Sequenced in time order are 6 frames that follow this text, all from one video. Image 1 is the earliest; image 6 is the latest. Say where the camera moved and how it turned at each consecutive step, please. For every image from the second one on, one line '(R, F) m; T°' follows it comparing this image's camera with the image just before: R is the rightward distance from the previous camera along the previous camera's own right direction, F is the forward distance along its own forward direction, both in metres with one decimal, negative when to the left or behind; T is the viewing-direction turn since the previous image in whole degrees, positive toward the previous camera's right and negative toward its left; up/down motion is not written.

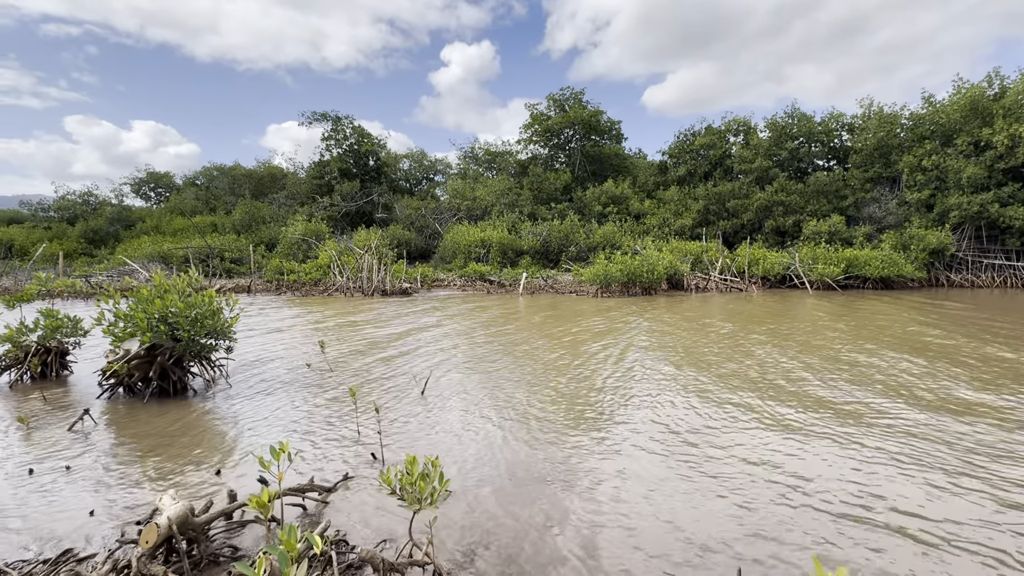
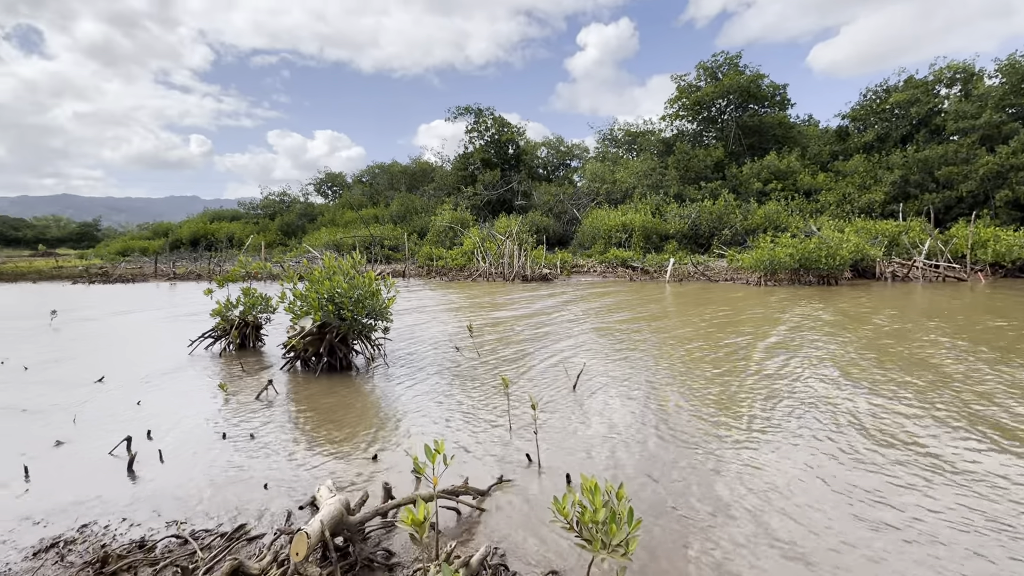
(-0.4, +0.7) m; -16°
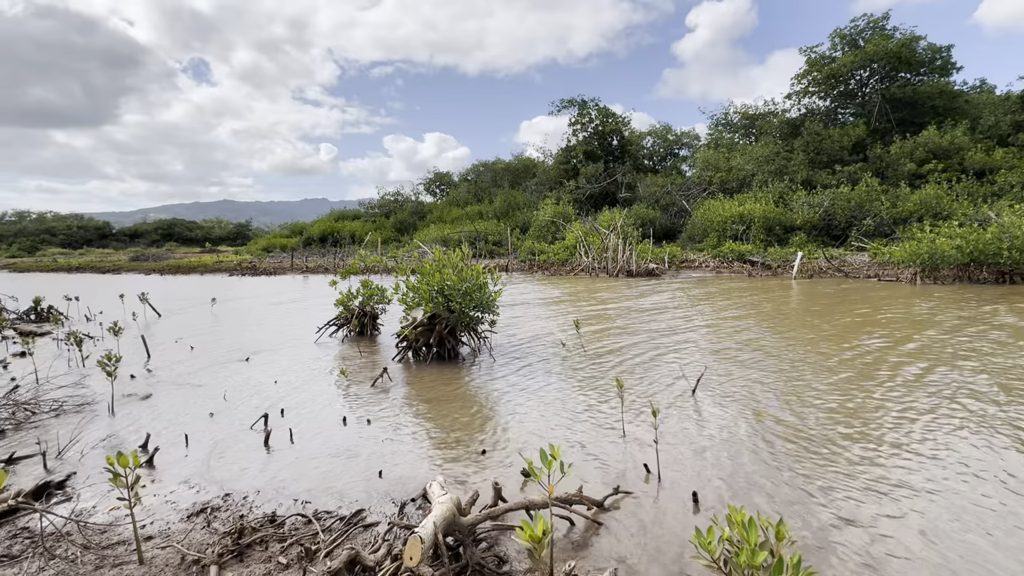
(-0.1, +0.3) m; -12°
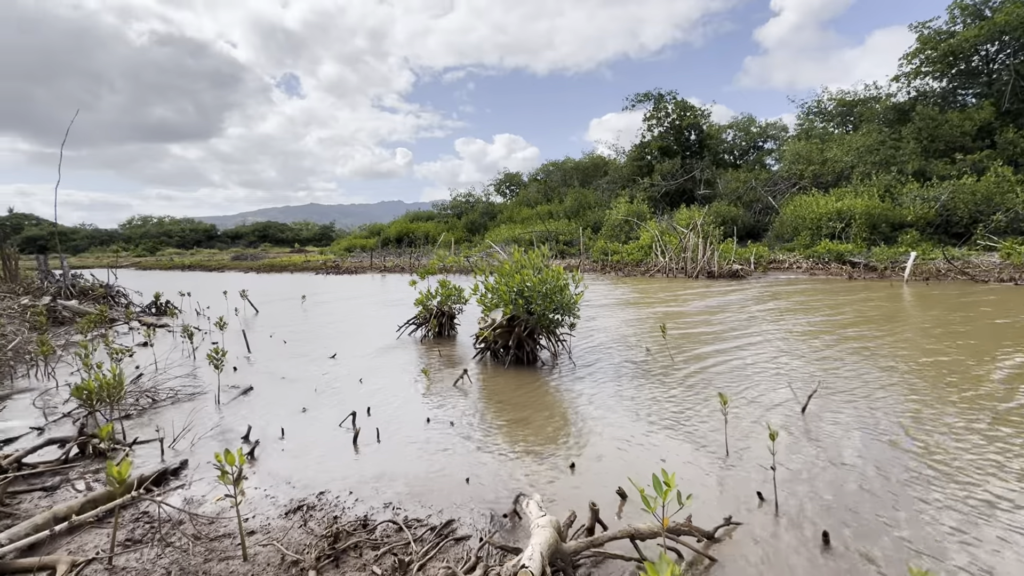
(-0.2, +0.2) m; -8°
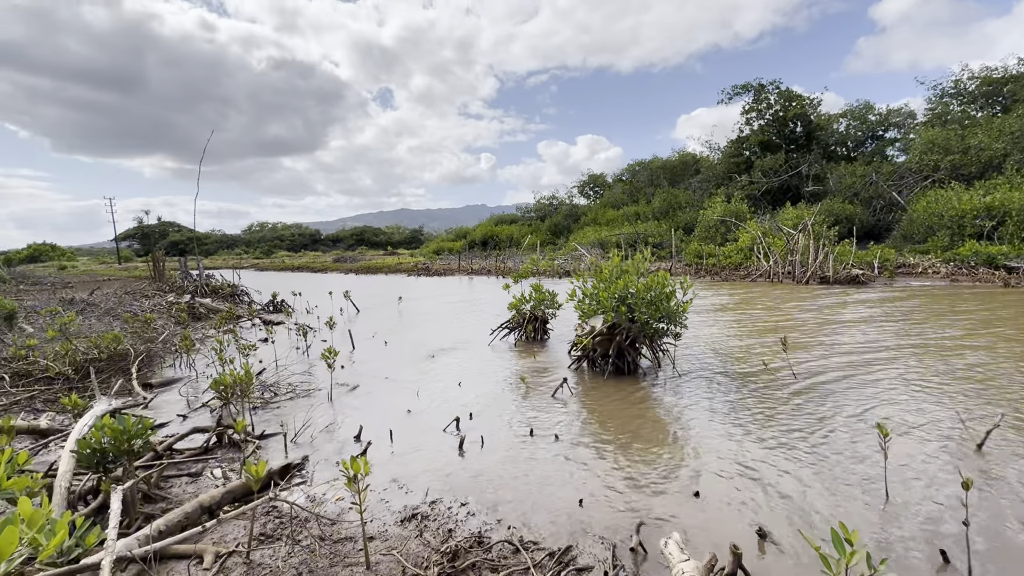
(-0.3, +0.2) m; -10°
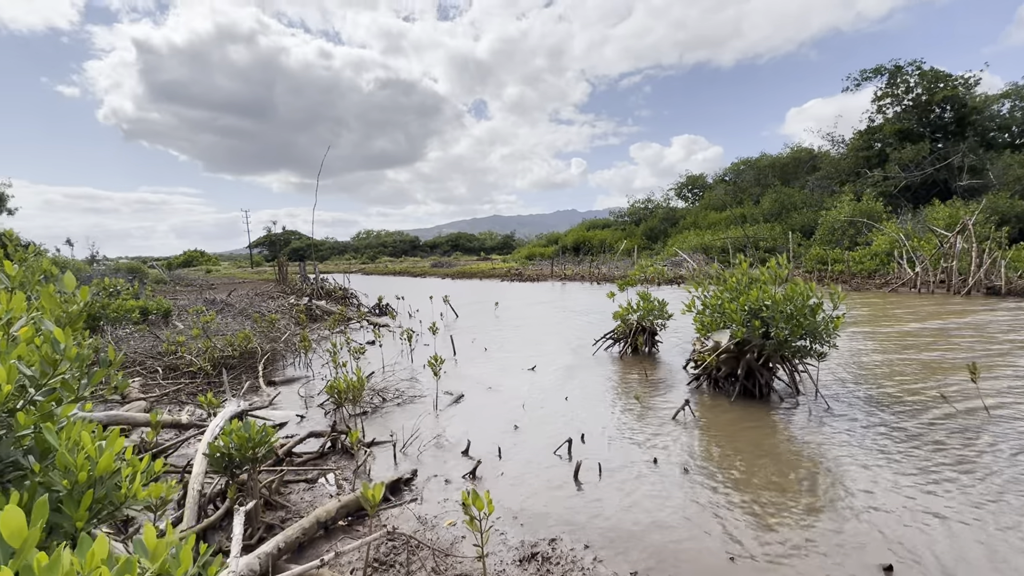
(-0.3, +0.4) m; -11°
